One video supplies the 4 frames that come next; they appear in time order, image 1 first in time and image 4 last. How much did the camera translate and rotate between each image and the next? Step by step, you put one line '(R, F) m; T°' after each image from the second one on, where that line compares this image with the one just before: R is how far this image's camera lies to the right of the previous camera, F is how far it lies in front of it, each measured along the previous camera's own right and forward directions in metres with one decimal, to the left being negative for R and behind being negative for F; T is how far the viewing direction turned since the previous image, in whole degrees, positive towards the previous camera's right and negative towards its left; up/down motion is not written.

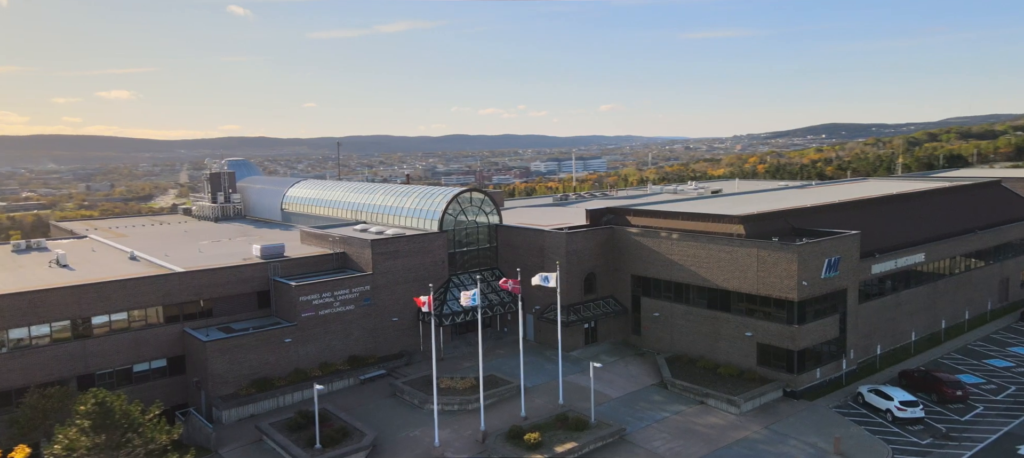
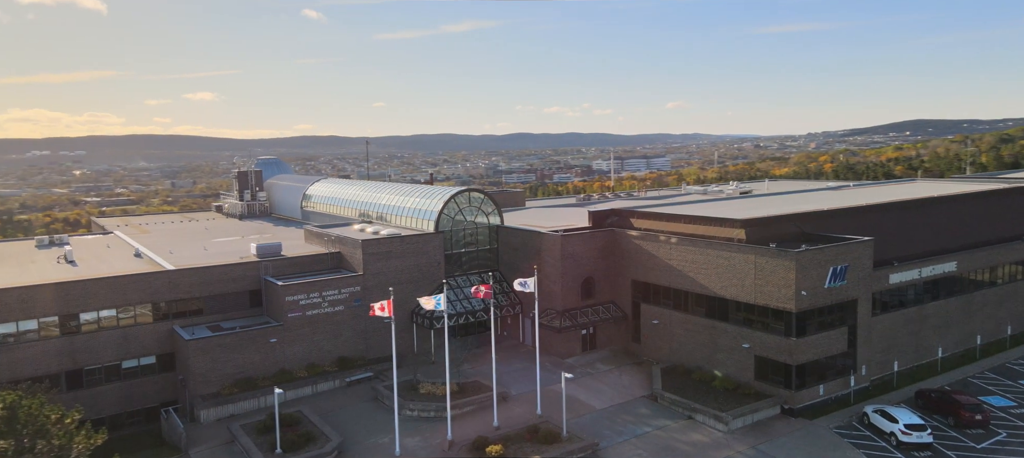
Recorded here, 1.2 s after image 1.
(+4.5, +1.6) m; -5°
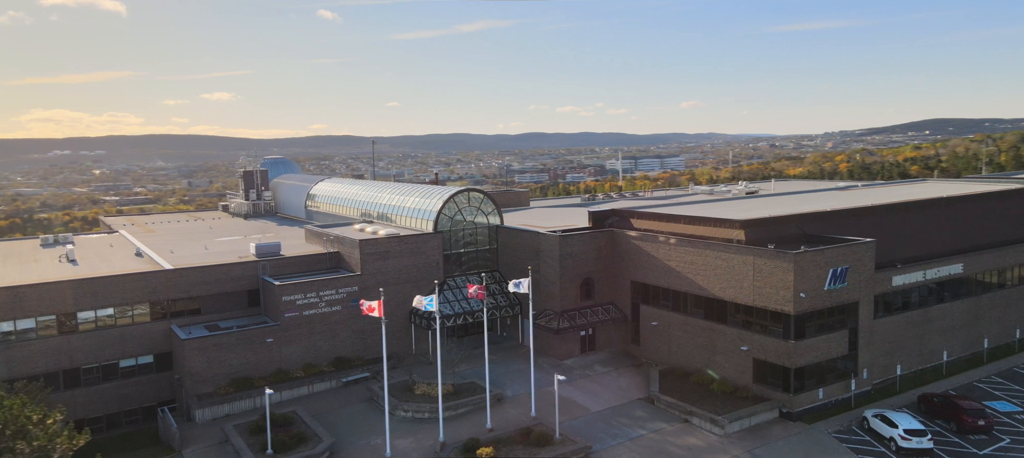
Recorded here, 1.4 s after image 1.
(+1.0, +0.3) m; -1°
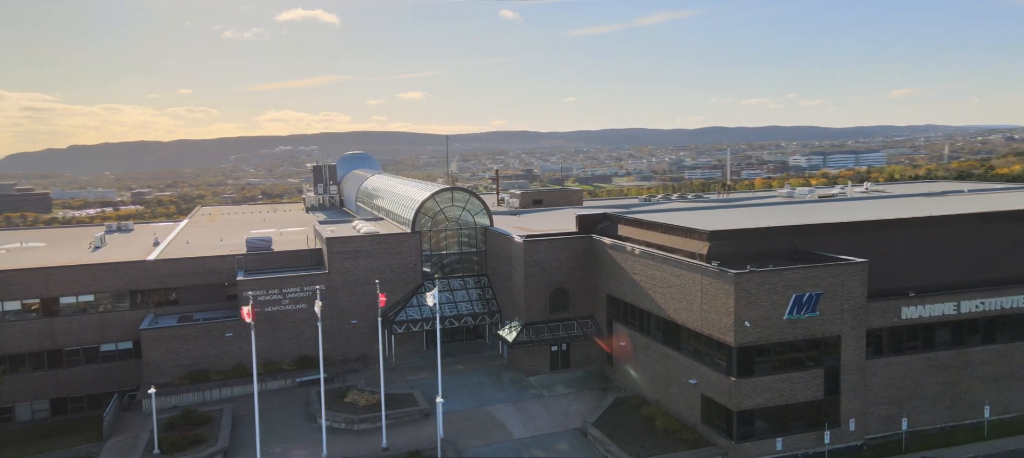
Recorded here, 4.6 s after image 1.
(+12.4, +5.1) m; -15°
